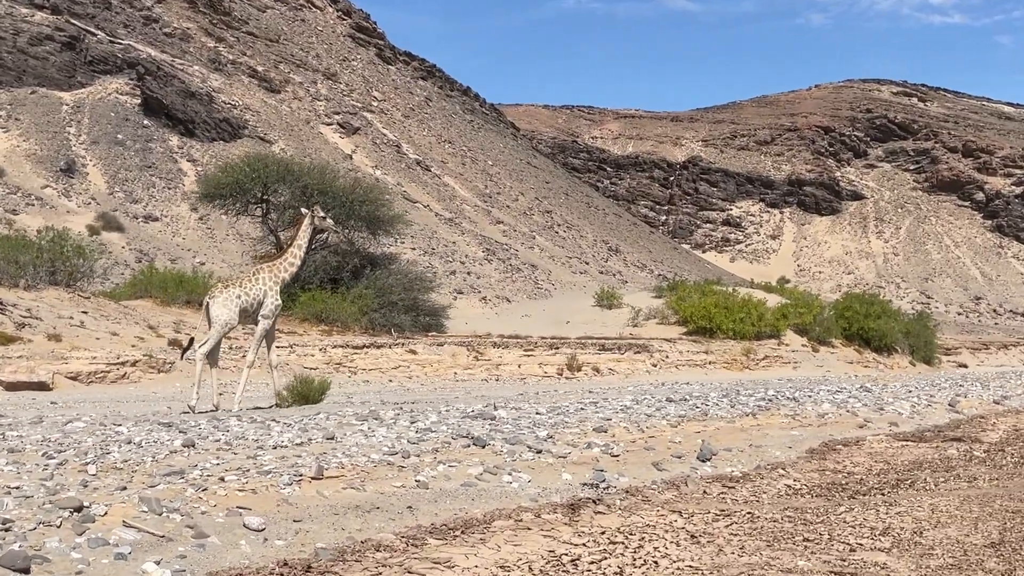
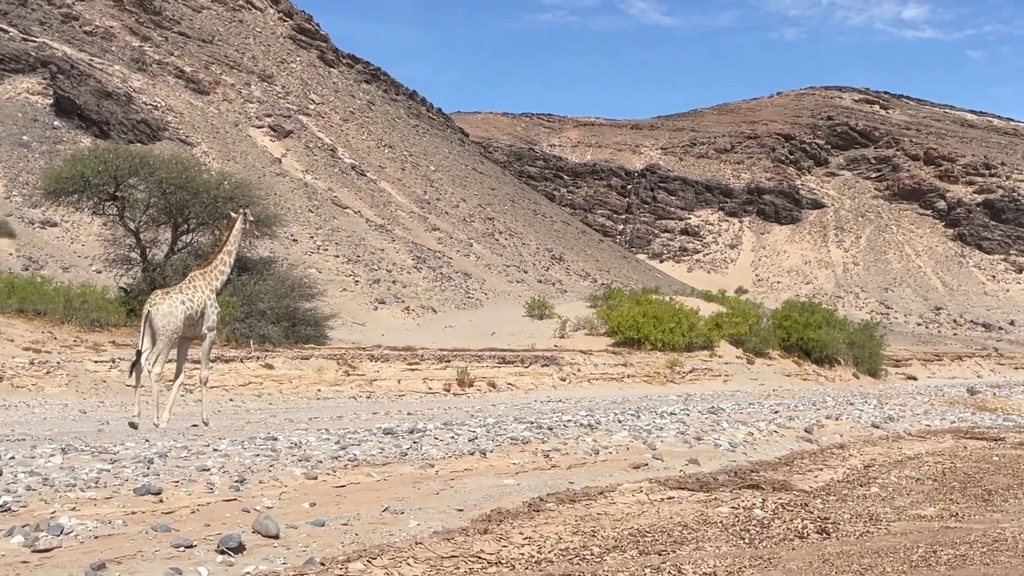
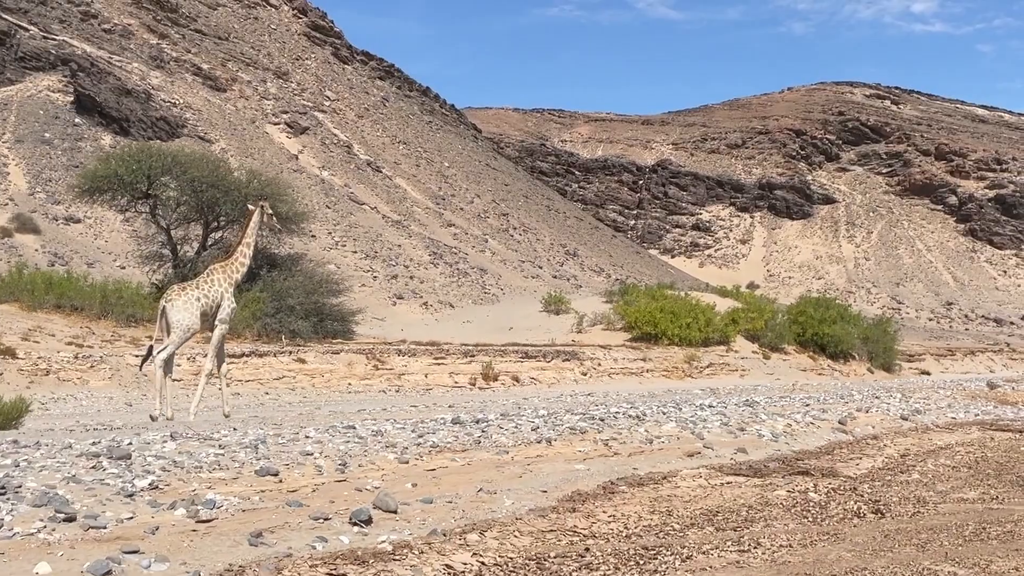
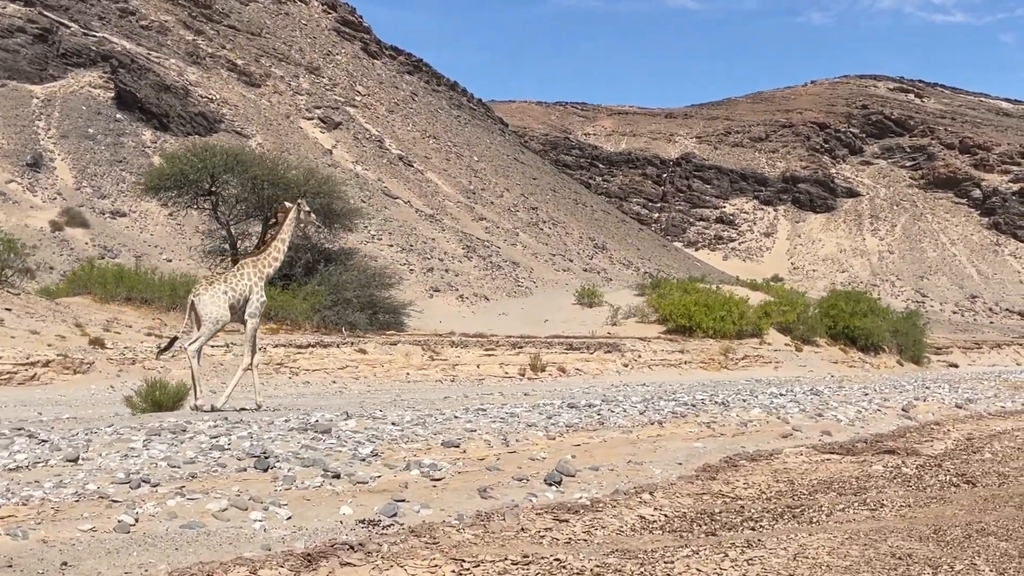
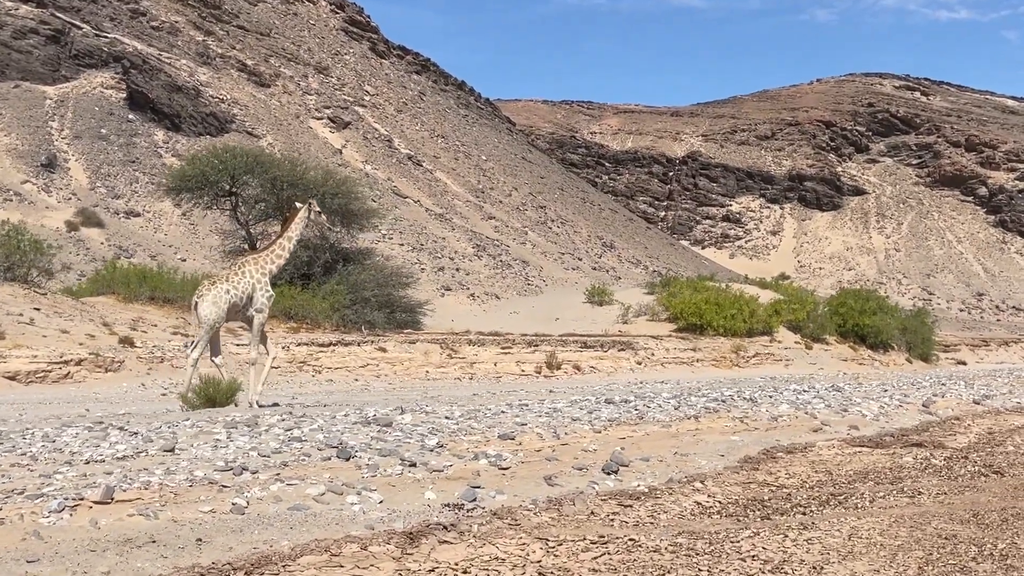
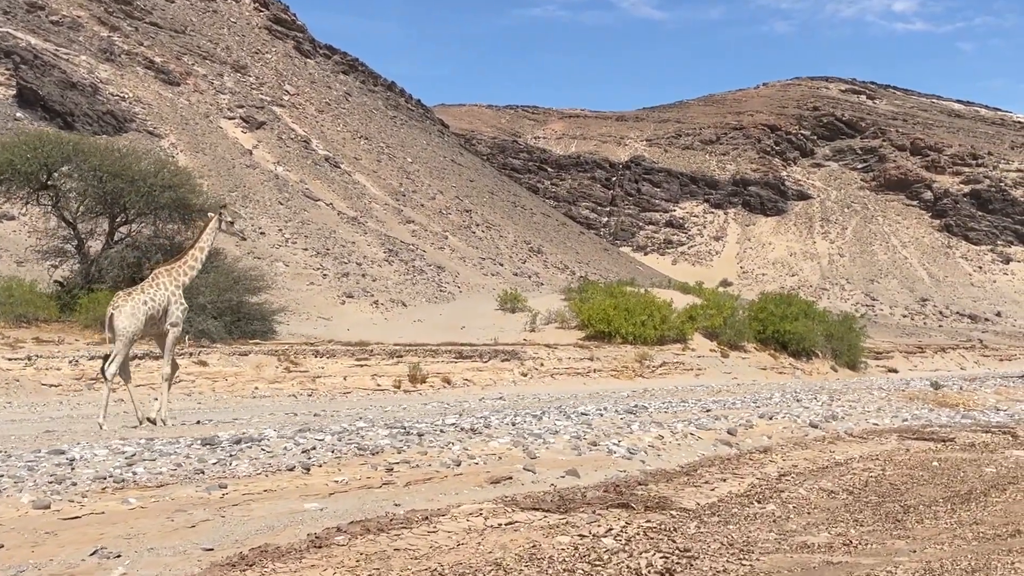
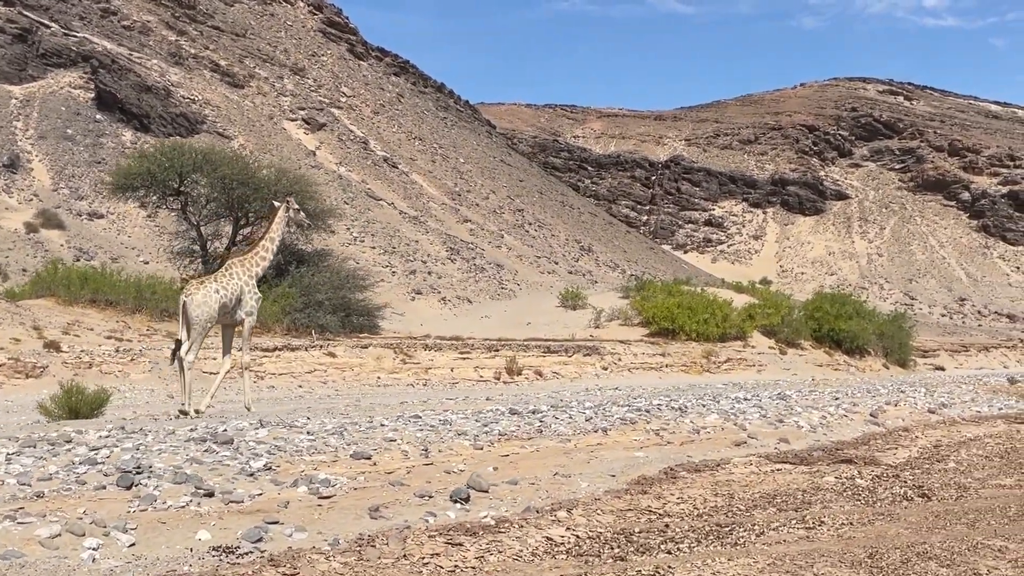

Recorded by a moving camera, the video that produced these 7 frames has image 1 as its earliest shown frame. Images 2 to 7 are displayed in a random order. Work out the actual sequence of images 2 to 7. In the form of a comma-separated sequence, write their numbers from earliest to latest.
5, 4, 7, 3, 2, 6
